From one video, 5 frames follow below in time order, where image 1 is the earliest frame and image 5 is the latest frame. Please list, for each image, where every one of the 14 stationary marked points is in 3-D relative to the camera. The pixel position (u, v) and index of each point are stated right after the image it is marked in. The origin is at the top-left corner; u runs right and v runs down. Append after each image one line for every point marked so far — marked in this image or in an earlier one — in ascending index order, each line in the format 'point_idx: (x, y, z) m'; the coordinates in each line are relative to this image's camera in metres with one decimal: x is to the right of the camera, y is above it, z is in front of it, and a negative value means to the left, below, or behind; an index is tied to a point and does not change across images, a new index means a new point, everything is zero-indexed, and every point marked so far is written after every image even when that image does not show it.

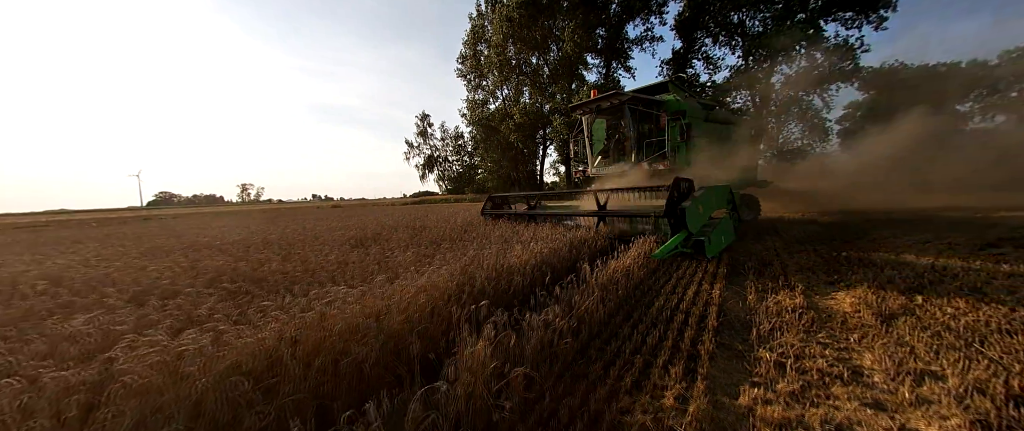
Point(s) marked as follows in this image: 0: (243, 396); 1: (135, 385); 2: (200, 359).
0: (-1.3, -0.8, +1.4) m
1: (-1.6, -0.8, +1.3) m
2: (-1.6, -0.7, +1.5) m
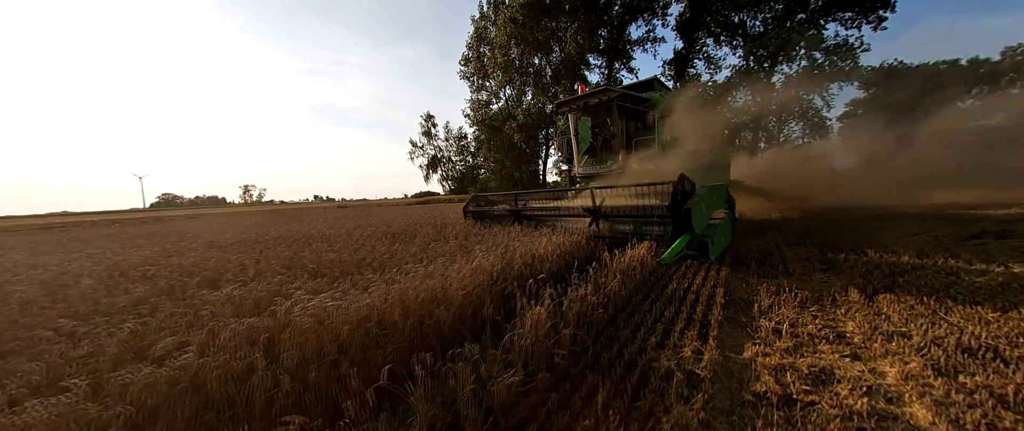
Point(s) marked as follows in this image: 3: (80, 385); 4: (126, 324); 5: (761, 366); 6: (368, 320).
0: (-0.9, -0.8, +1.9) m
1: (-1.3, -0.7, +1.8) m
2: (-1.2, -0.7, +2.0) m
3: (-1.9, -0.8, +1.4) m
4: (-2.4, -0.7, +2.0) m
5: (+1.8, -1.1, +2.2) m
6: (-1.0, -0.7, +2.0) m
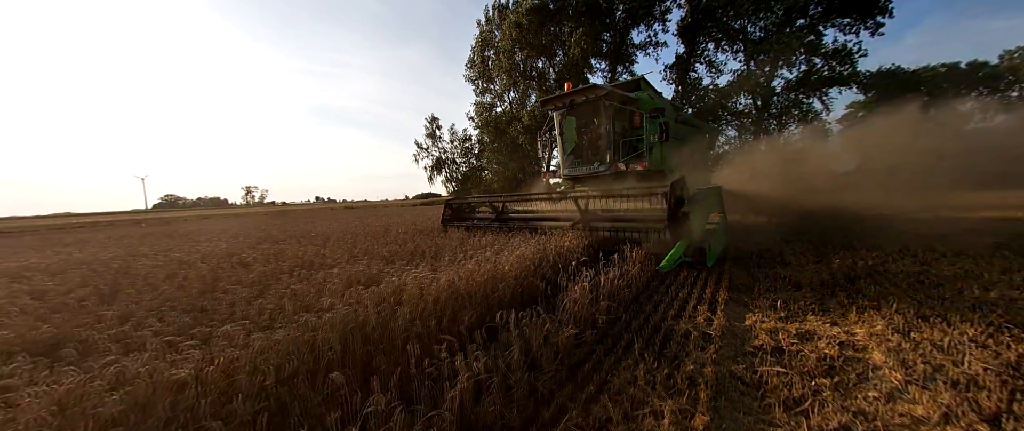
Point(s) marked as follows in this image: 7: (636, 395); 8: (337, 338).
0: (-0.4, -0.7, +2.5) m
1: (-0.8, -0.6, +2.4) m
2: (-0.7, -0.6, +2.6) m
3: (-1.4, -0.7, +2.0) m
4: (-2.0, -0.6, +2.6) m
5: (+2.3, -1.0, +2.8) m
6: (-0.5, -0.6, +2.6) m
7: (+0.8, -1.1, +1.9) m
8: (-1.1, -0.7, +1.8) m
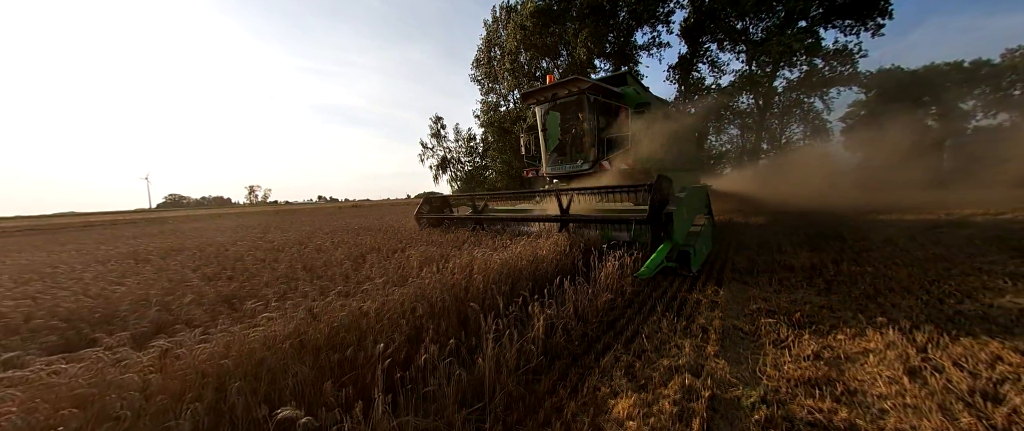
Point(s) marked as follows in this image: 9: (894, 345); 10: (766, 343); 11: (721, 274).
0: (+0.1, -0.6, +3.1) m
1: (-0.3, -0.5, +3.1) m
2: (-0.3, -0.5, +3.2) m
3: (-0.9, -0.6, +2.6) m
4: (-1.5, -0.5, +3.2) m
5: (+2.8, -0.9, +3.4) m
6: (0.0, -0.5, +3.3) m
7: (+1.3, -1.0, +2.5) m
8: (-0.6, -0.6, +2.5) m
9: (+2.9, -1.0, +2.3) m
10: (+2.1, -1.0, +2.5) m
11: (+3.0, -0.8, +4.3) m
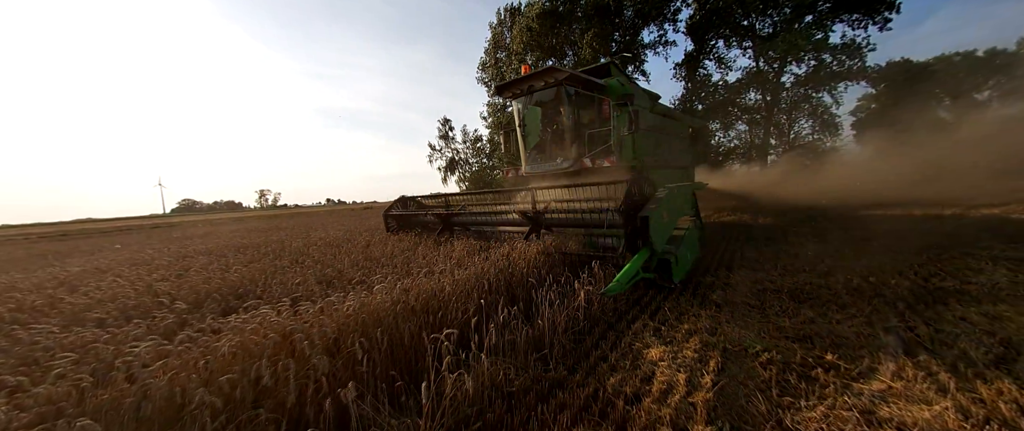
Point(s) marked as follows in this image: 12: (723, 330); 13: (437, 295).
0: (+0.5, -0.6, +3.6) m
1: (+0.1, -0.5, +3.6) m
2: (+0.2, -0.5, +3.8) m
3: (-0.5, -0.6, +3.1) m
4: (-1.1, -0.5, +3.7) m
5: (+3.2, -0.8, +3.9) m
6: (+0.4, -0.5, +3.8) m
7: (+1.7, -0.9, +3.0) m
8: (-0.2, -0.6, +3.0) m
9: (+3.3, -0.9, +2.7) m
10: (+2.5, -0.9, +2.9) m
11: (+3.4, -0.7, +4.8) m
12: (+1.8, -1.0, +2.6) m
13: (-0.6, -0.6, +2.5) m
